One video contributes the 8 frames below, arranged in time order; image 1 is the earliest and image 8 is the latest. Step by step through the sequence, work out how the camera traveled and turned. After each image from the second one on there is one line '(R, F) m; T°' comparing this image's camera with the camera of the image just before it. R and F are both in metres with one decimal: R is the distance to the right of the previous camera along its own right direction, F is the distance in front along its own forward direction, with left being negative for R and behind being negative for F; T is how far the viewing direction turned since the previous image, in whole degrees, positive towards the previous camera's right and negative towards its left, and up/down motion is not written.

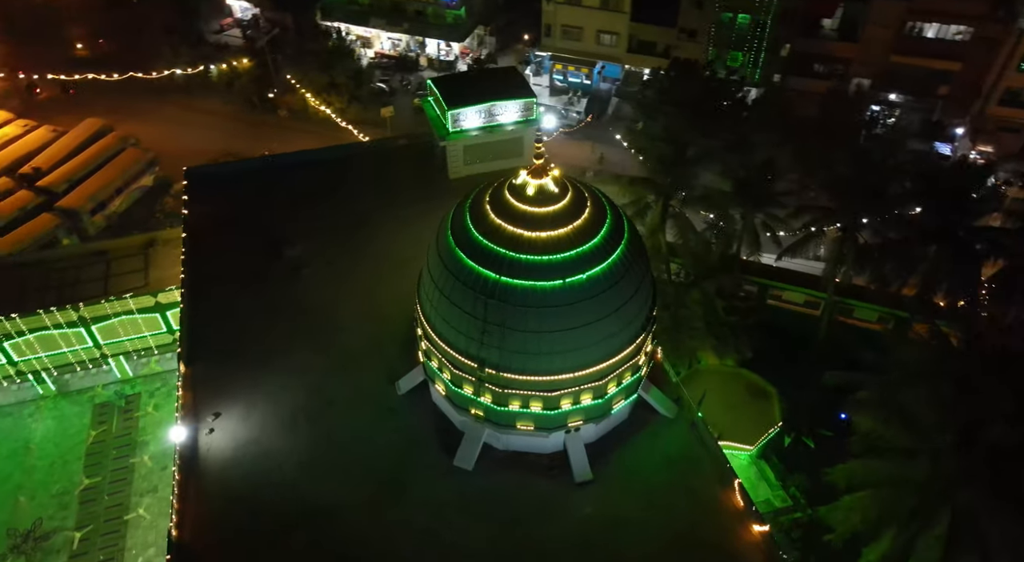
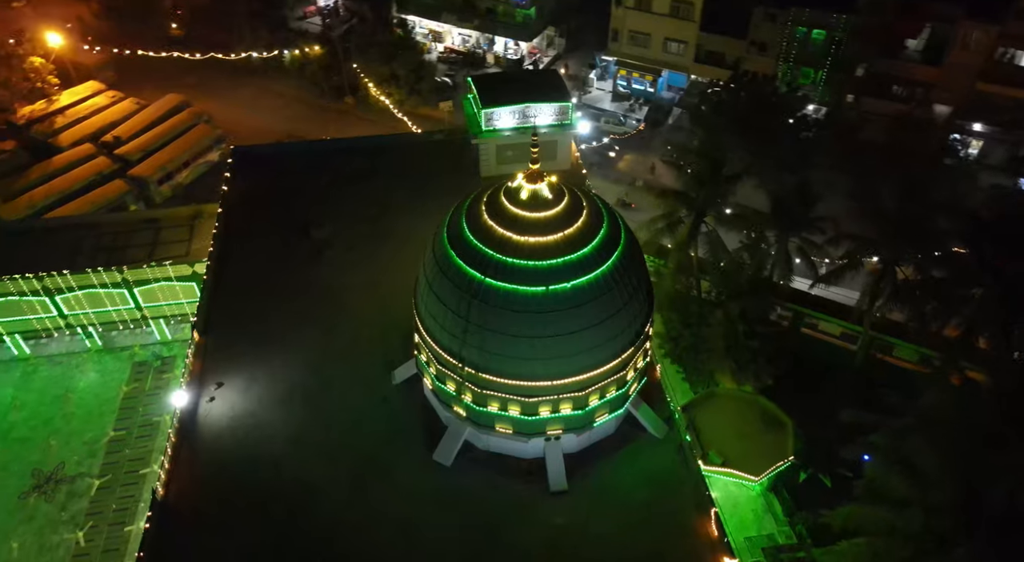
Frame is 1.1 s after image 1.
(+1.3, +0.1) m; -5°
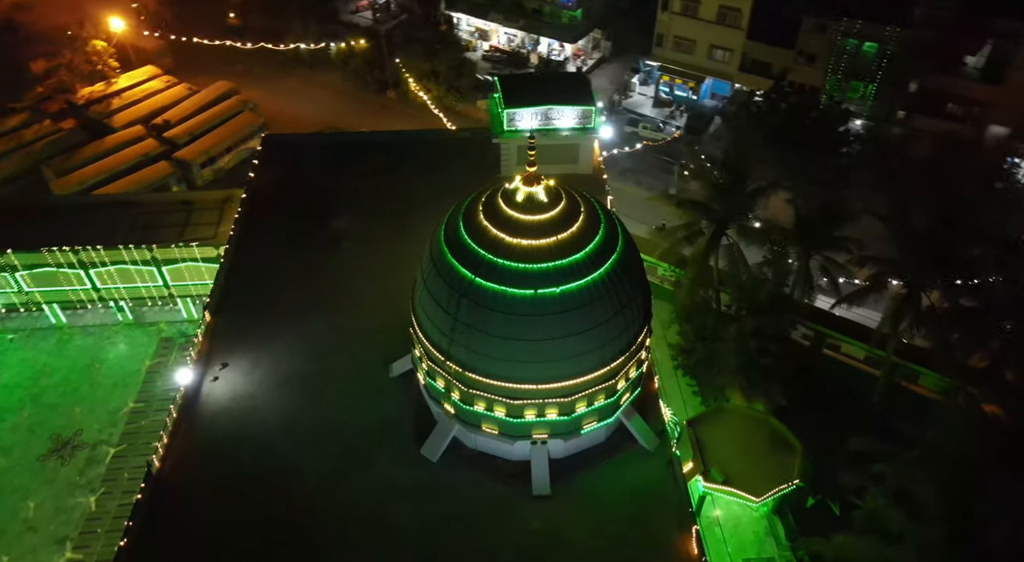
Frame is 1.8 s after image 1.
(+0.9, +0.1) m; -3°
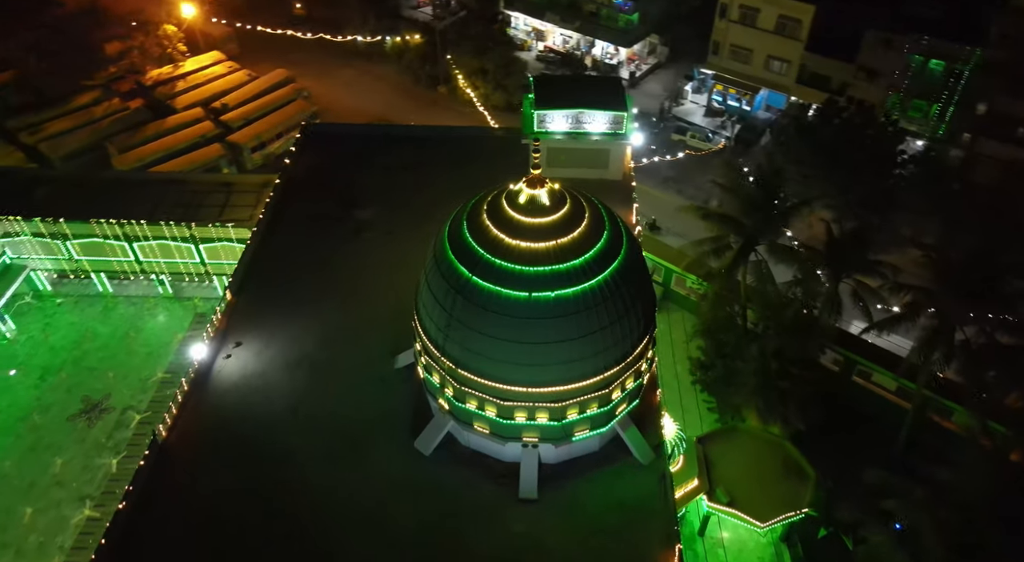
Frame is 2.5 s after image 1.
(+0.9, +0.1) m; -4°
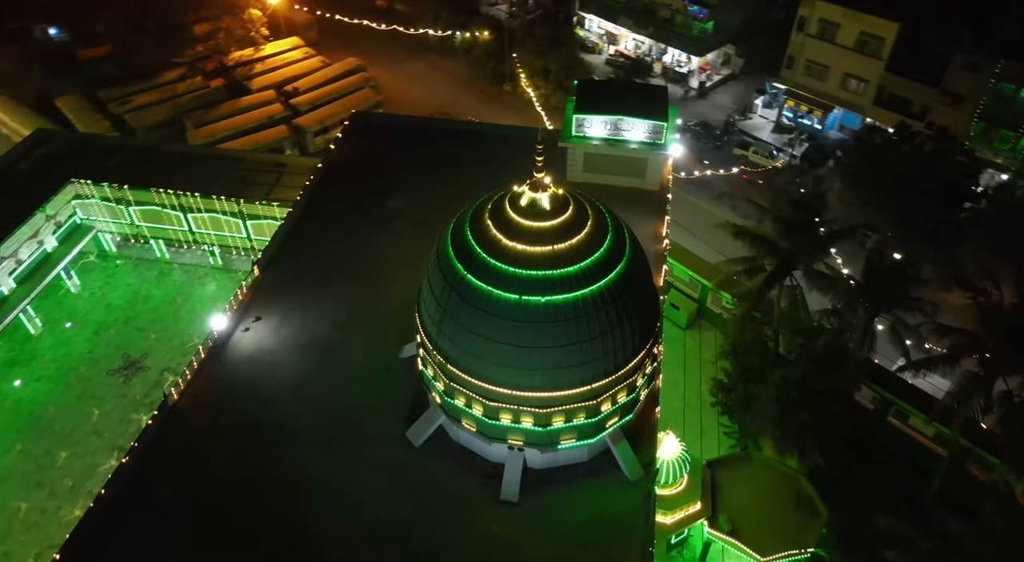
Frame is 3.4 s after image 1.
(+1.1, +0.1) m; -5°
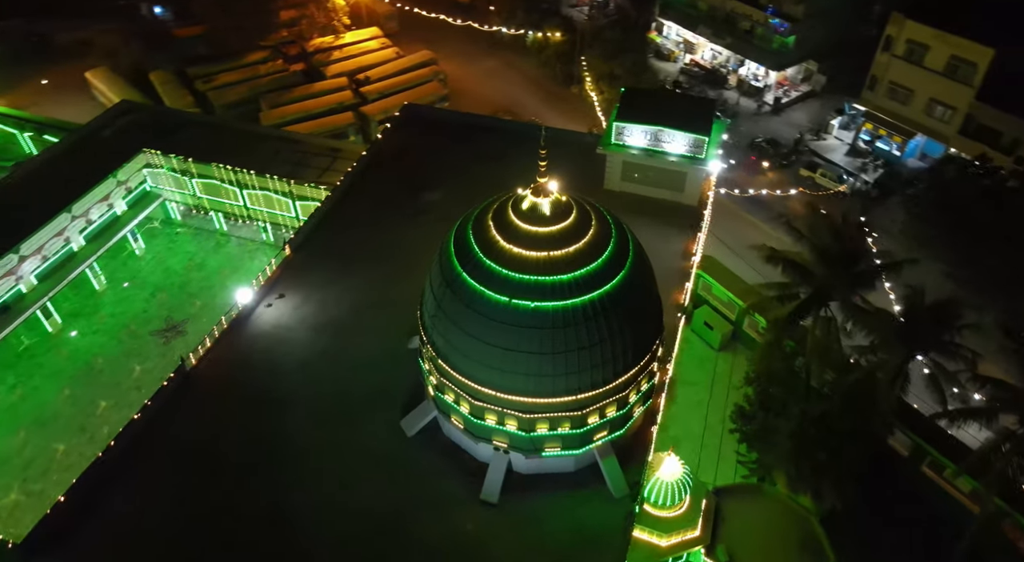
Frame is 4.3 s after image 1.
(+1.2, 0.0) m; -5°
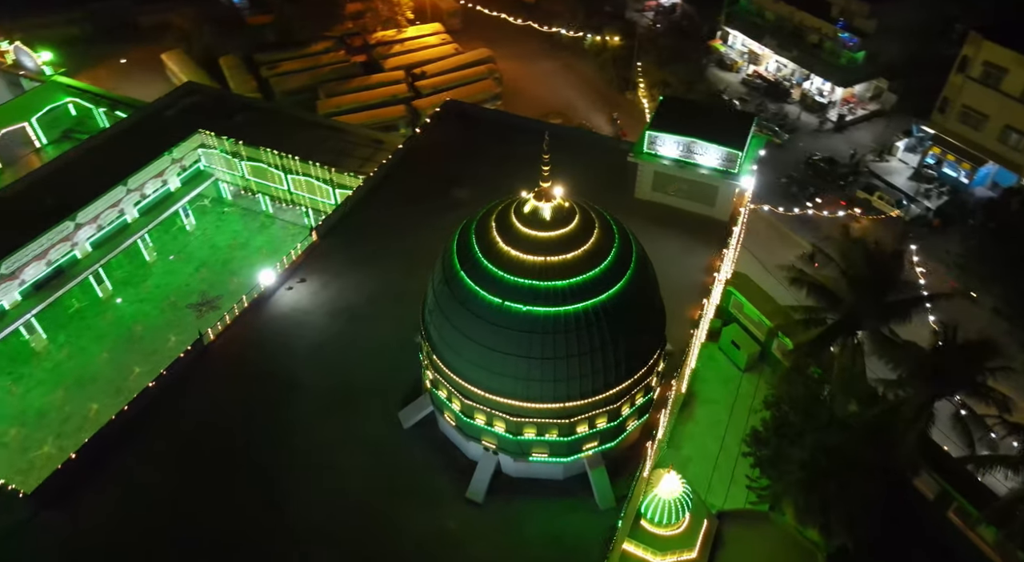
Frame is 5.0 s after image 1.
(+0.9, 0.0) m; -4°
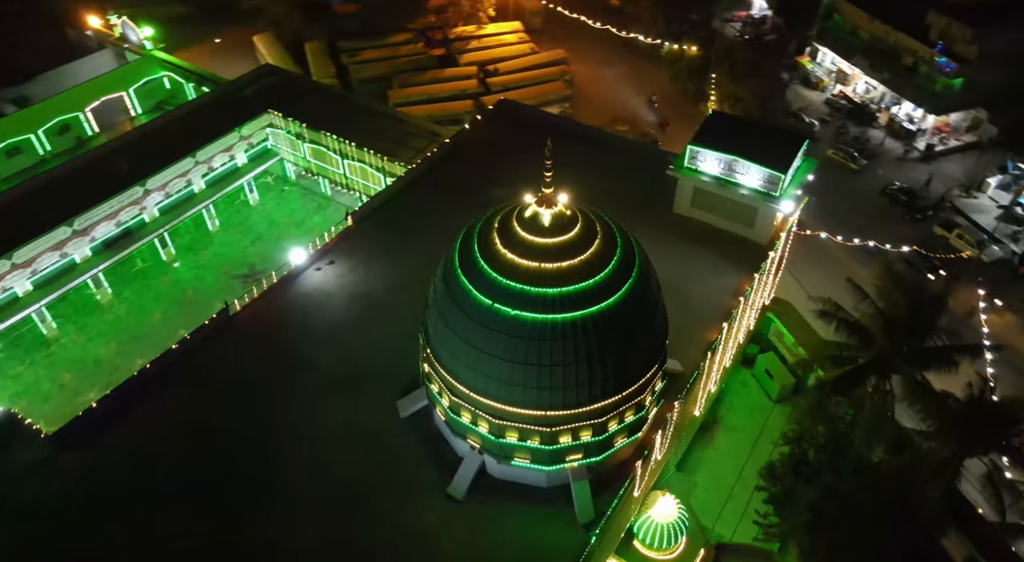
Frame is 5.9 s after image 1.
(+1.2, 0.0) m; -6°
